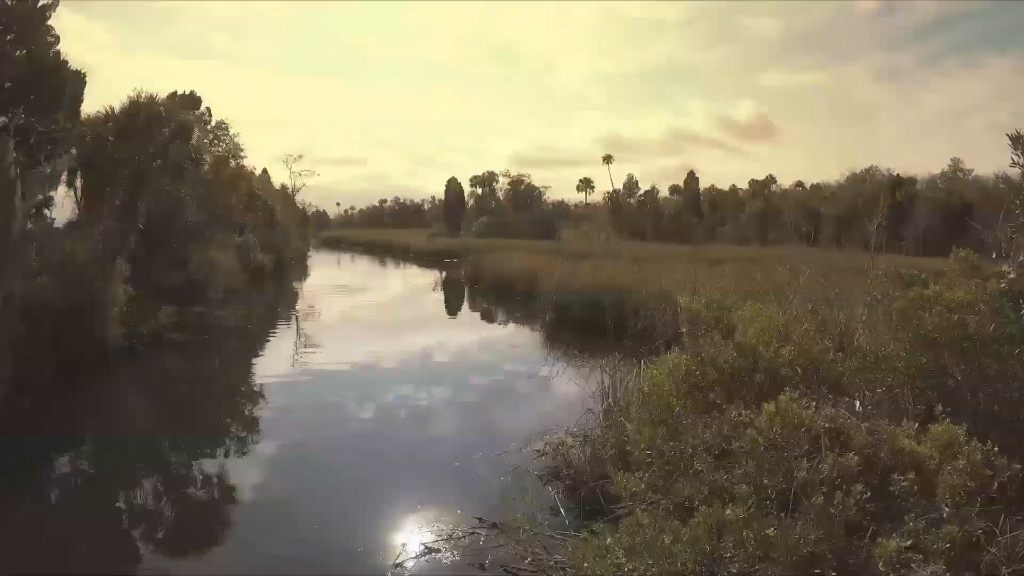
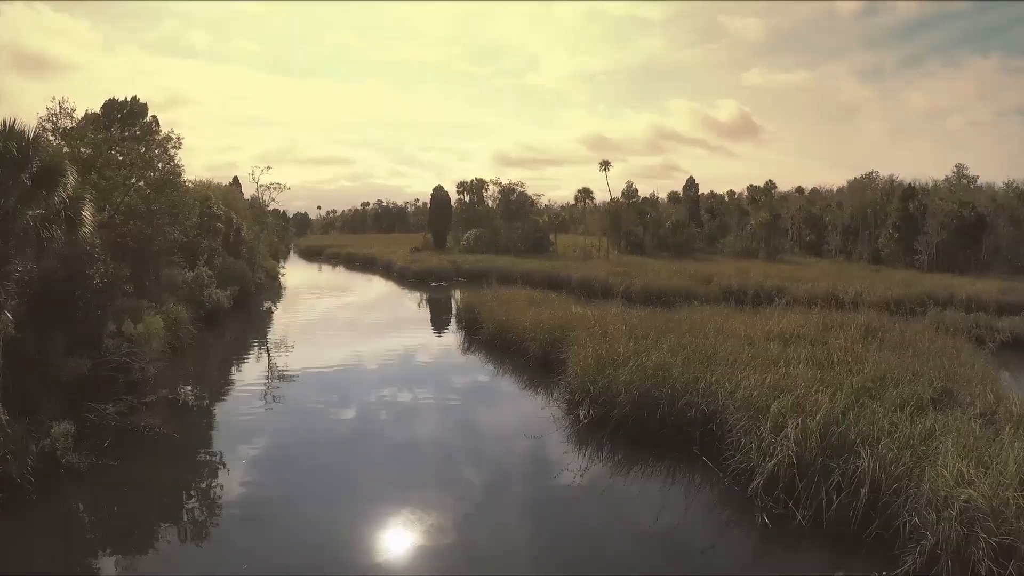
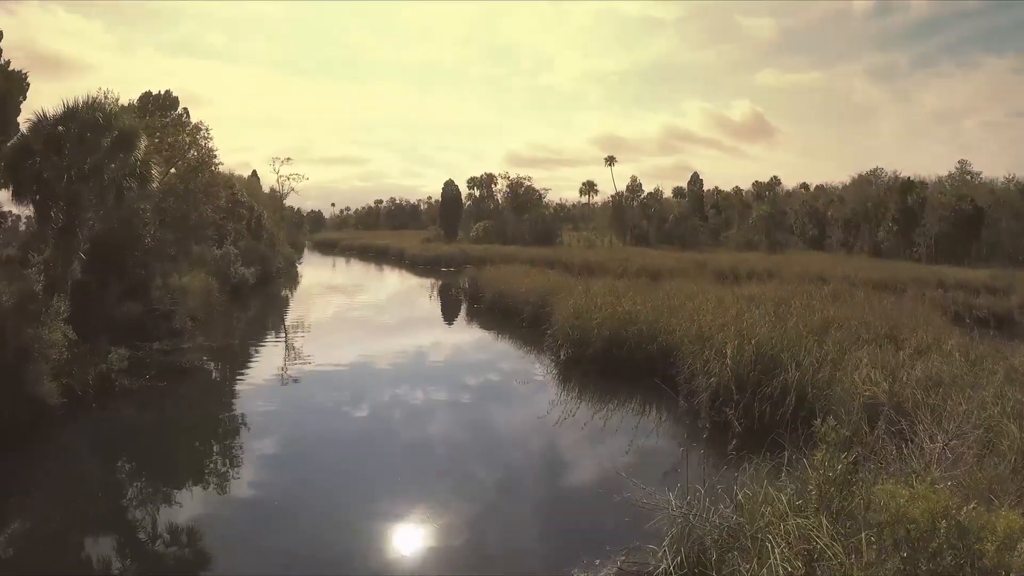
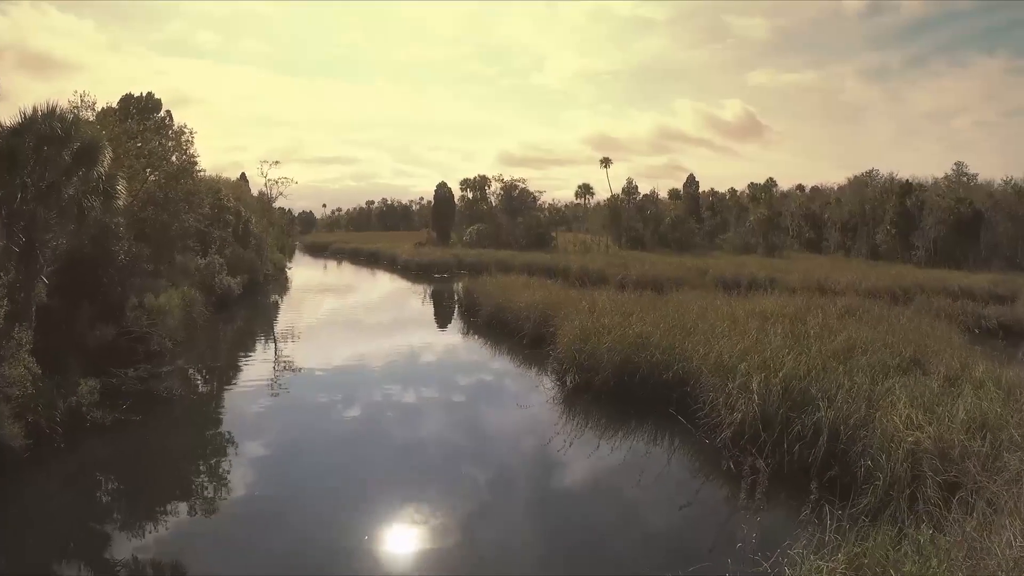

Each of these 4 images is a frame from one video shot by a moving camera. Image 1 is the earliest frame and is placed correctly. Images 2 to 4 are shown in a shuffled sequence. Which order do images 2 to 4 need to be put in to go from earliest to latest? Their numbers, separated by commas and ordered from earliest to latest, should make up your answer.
3, 4, 2
